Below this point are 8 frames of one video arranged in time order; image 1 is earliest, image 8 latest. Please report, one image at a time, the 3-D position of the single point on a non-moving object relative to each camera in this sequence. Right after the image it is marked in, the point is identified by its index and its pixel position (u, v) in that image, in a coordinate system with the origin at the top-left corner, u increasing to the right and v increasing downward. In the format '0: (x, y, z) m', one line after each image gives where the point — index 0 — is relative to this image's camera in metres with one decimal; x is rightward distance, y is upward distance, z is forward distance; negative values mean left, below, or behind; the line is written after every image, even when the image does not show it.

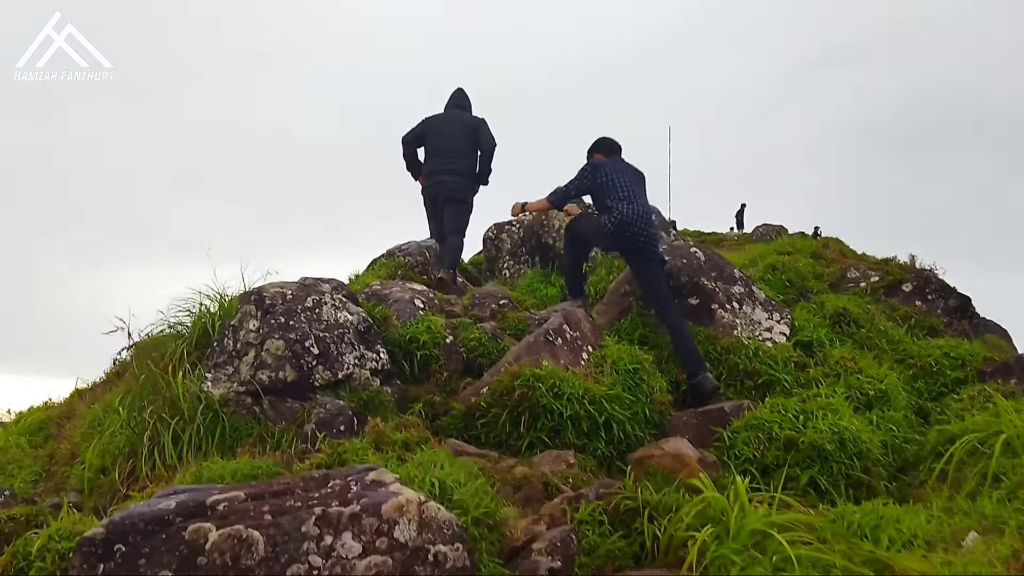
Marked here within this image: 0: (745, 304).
0: (+2.4, -0.2, +8.2) m
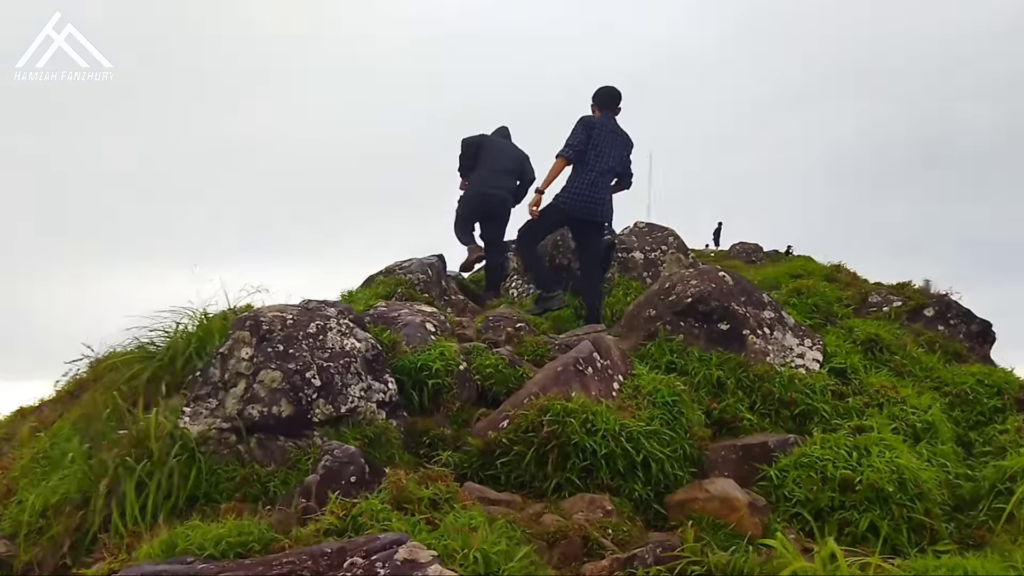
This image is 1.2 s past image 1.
0: (+2.5, -0.4, +7.6) m
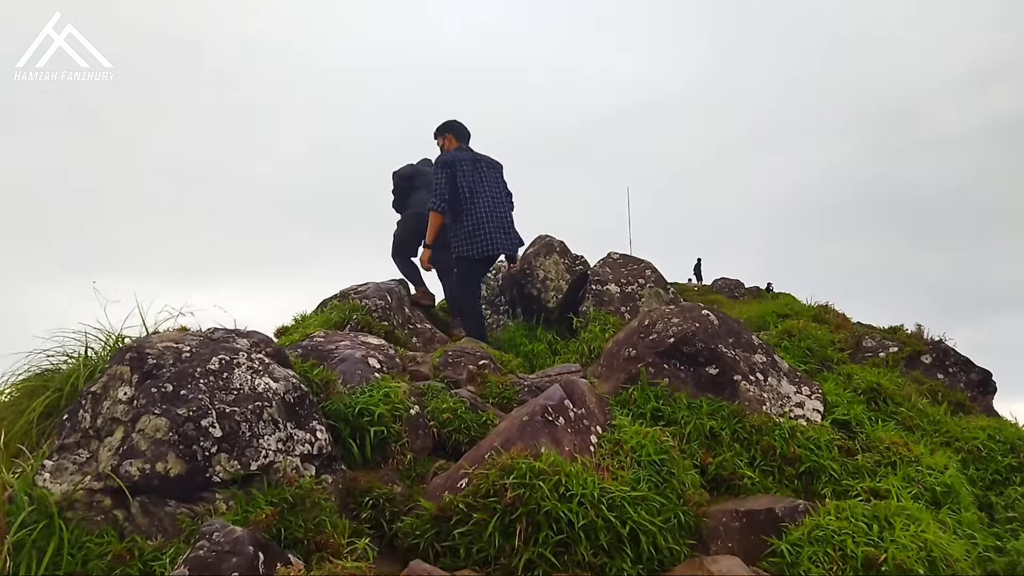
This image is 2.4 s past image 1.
0: (+2.2, -0.7, +6.7) m
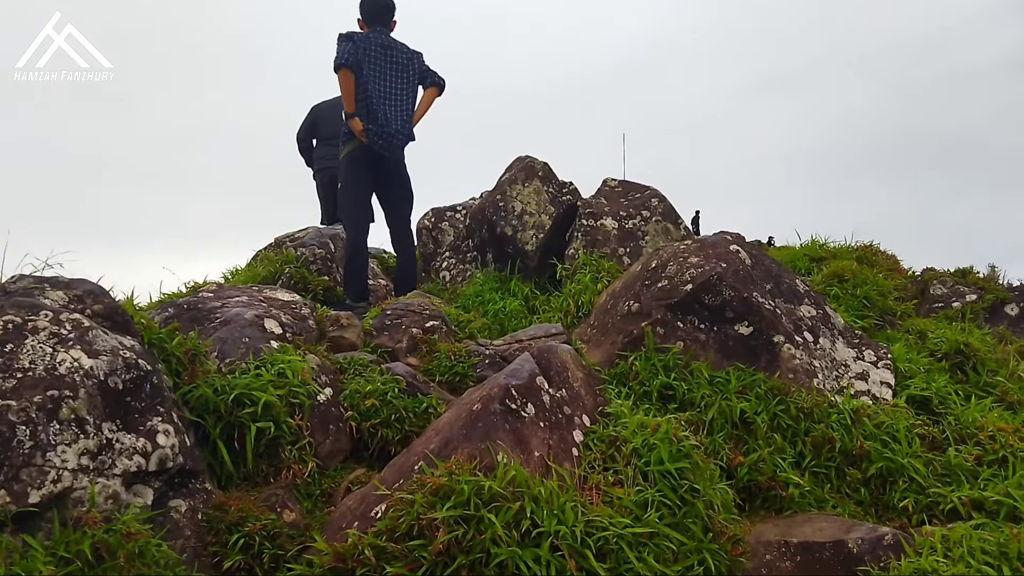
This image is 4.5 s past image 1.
0: (+2.0, -0.3, +5.1) m
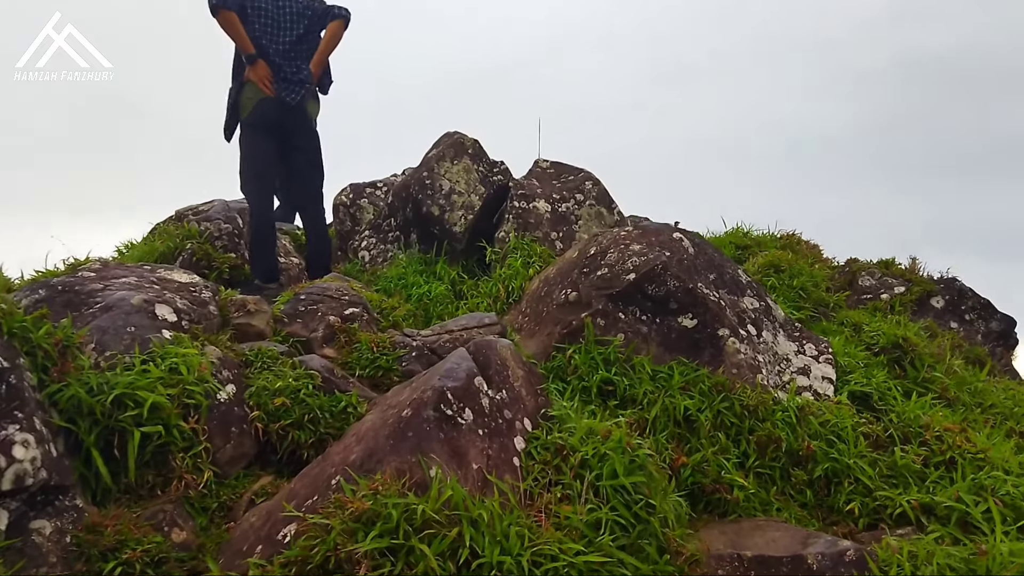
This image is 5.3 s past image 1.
0: (+1.5, -0.2, +4.9) m
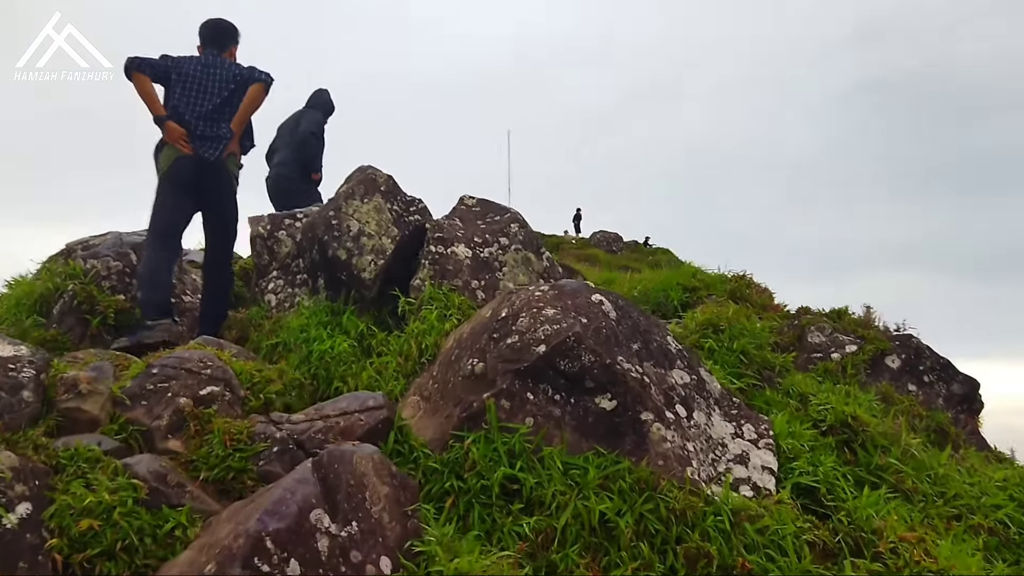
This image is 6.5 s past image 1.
0: (+1.0, -0.6, +4.2) m
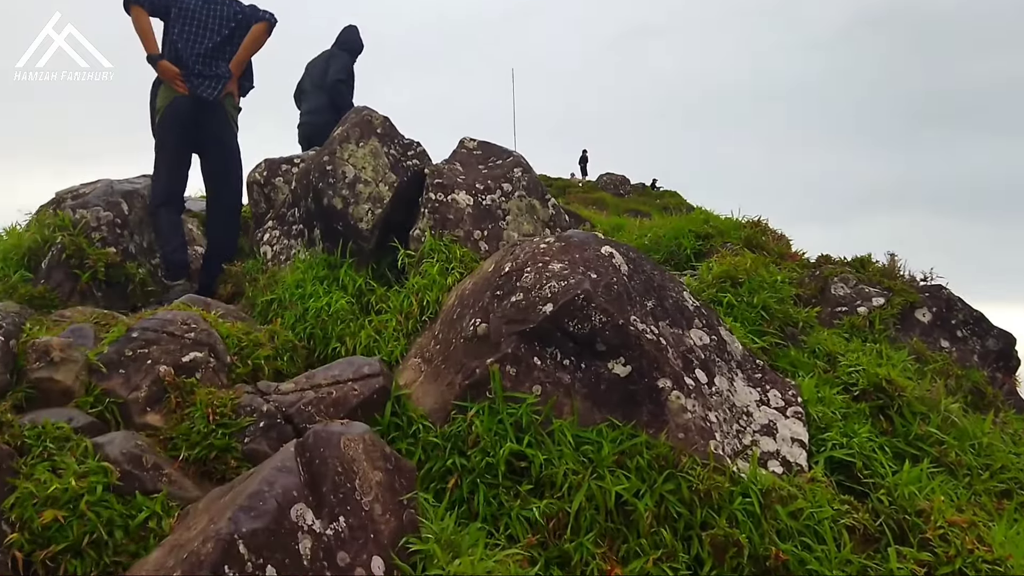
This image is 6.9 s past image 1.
0: (+1.0, -0.4, +3.9) m
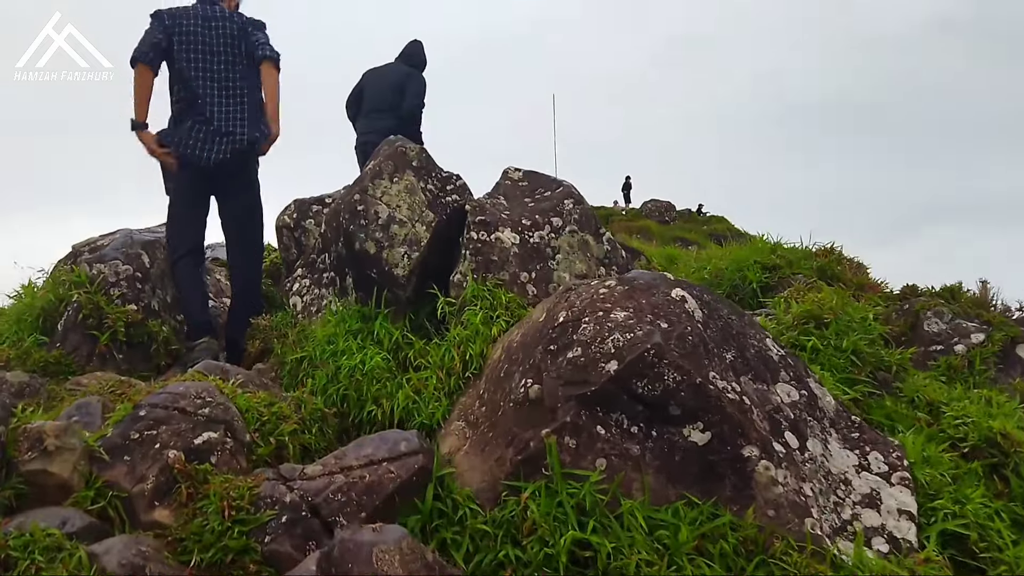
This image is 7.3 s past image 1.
0: (+1.3, -0.6, +3.4) m
